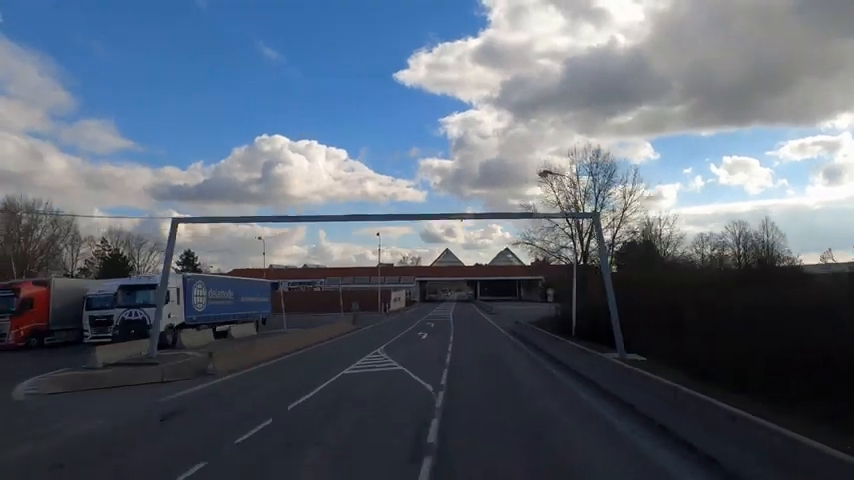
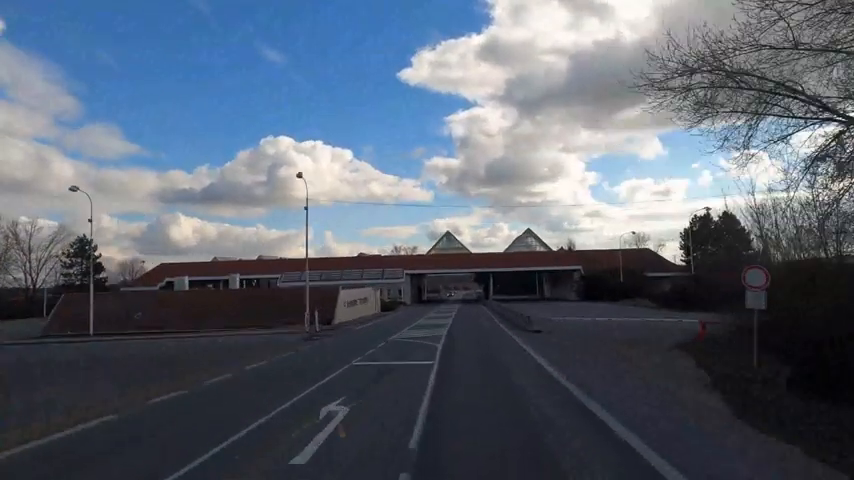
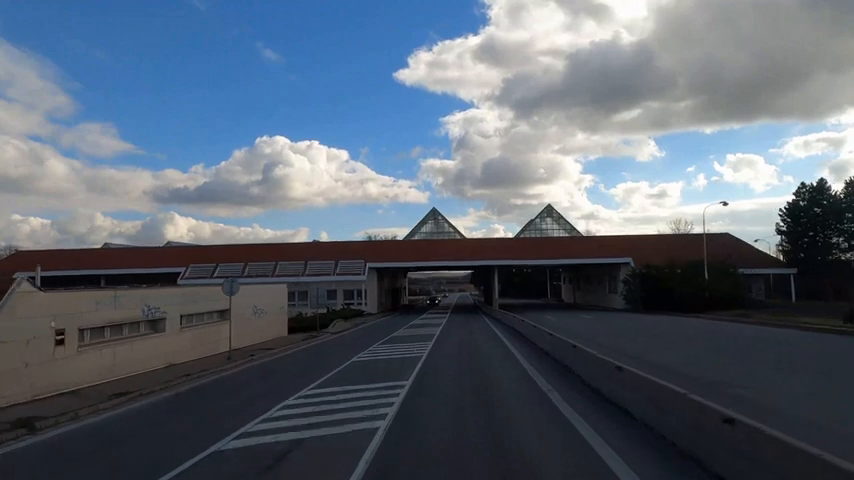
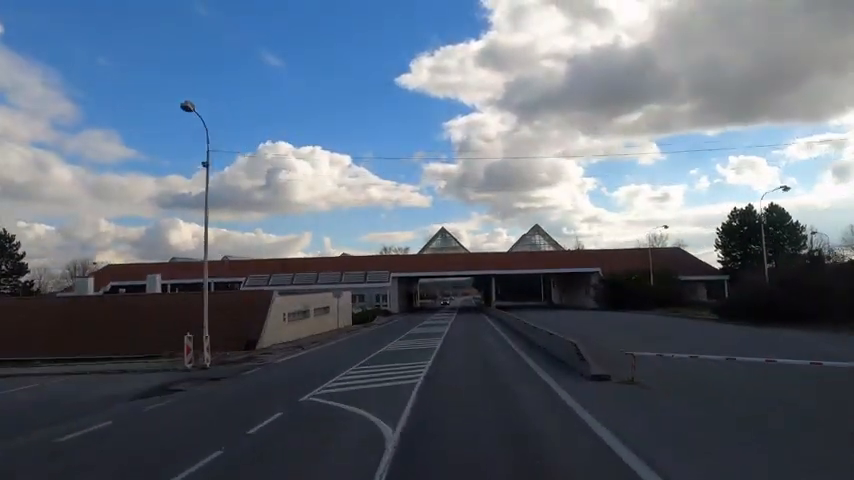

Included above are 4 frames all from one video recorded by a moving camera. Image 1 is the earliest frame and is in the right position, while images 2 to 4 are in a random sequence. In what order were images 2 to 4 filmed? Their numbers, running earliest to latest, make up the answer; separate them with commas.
2, 4, 3
